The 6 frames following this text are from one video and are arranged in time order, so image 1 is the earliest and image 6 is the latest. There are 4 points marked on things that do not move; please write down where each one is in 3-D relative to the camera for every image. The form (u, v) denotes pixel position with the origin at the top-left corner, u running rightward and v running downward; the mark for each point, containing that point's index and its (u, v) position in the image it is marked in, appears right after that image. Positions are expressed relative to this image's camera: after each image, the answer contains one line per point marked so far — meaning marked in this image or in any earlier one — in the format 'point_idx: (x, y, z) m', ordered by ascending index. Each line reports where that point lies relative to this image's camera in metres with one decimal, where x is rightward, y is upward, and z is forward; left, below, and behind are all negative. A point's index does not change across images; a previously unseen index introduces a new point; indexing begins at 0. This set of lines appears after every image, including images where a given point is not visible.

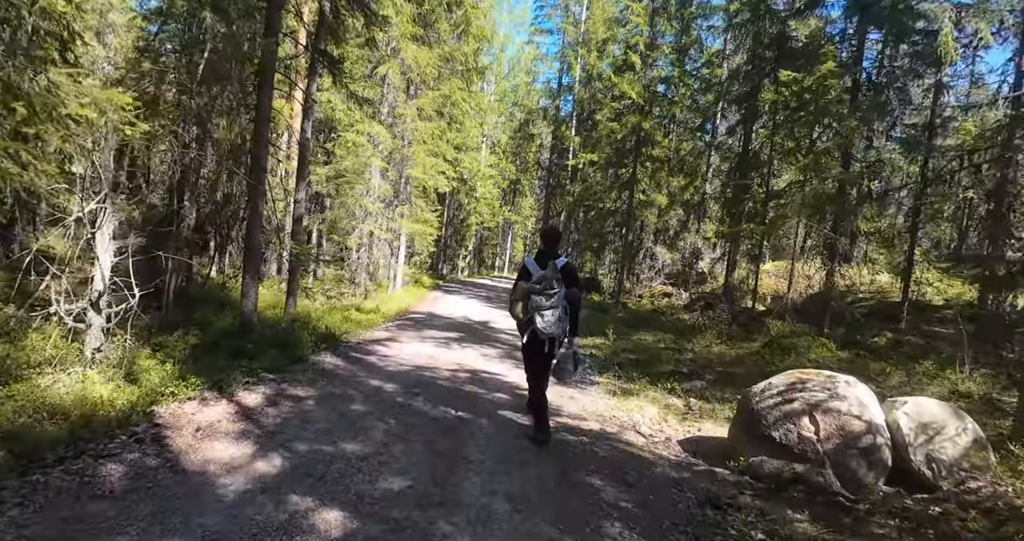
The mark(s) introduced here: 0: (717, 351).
0: (+4.7, -1.9, +12.3) m
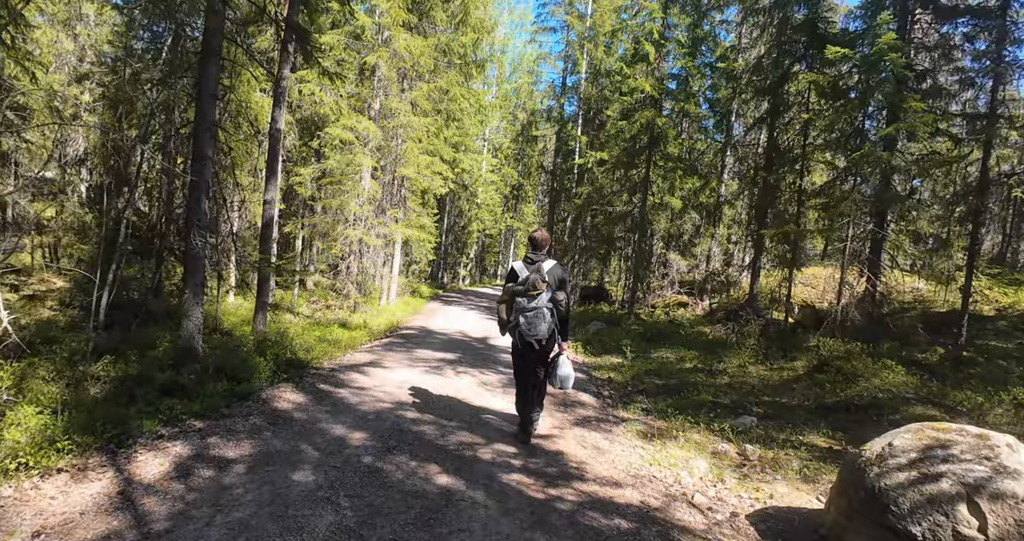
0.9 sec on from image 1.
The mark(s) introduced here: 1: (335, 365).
0: (+4.8, -2.0, +10.6) m
1: (-2.9, -1.5, +8.8) m
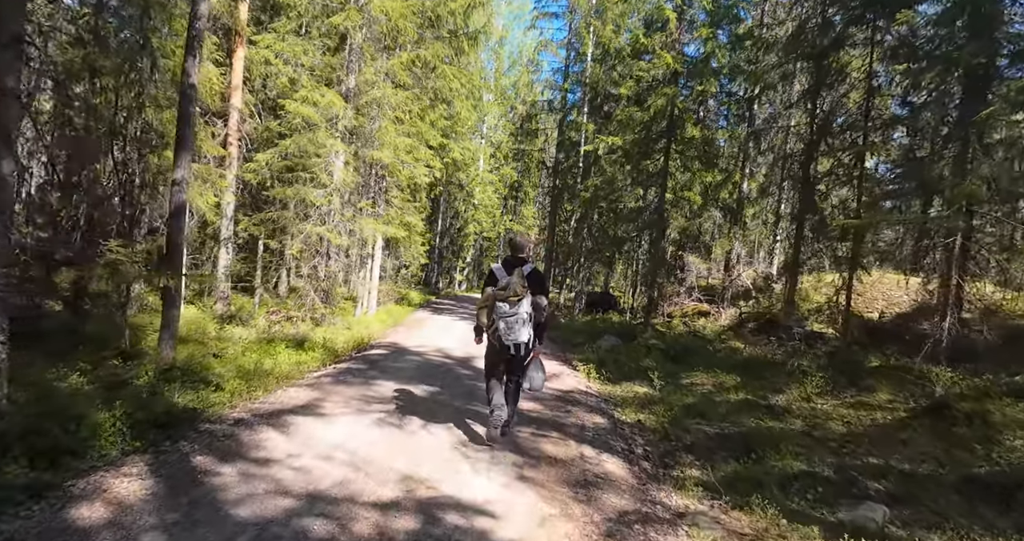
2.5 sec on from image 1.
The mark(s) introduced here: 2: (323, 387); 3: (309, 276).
0: (+4.7, -2.1, +7.8) m
1: (-3.0, -1.6, +6.1) m
2: (-2.7, -1.6, +7.6) m
3: (-5.3, -0.1, +13.9) m
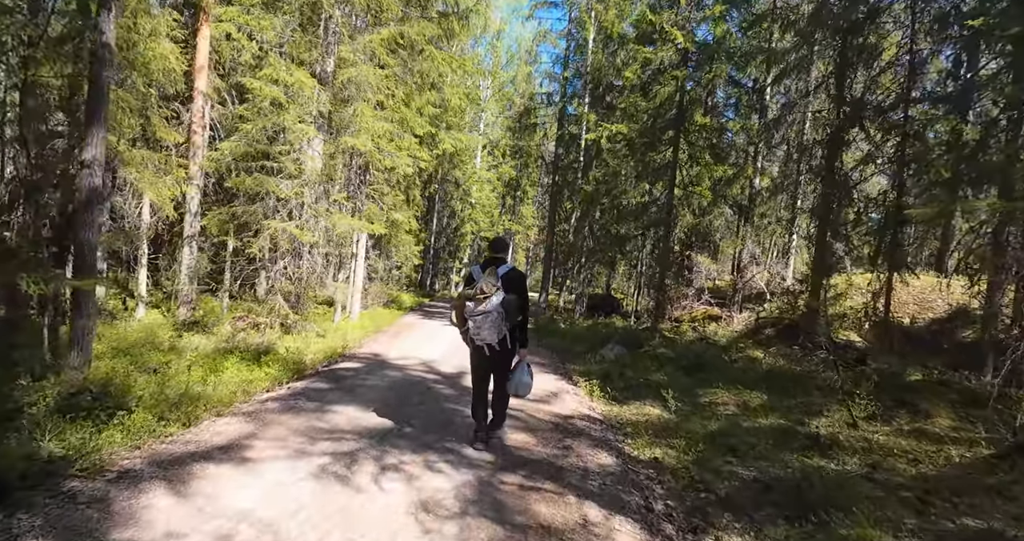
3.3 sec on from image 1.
0: (+4.5, -2.1, +6.4) m
1: (-3.2, -1.6, +4.6) m
2: (-2.8, -1.6, +6.1) m
3: (-5.4, -0.2, +12.4) m
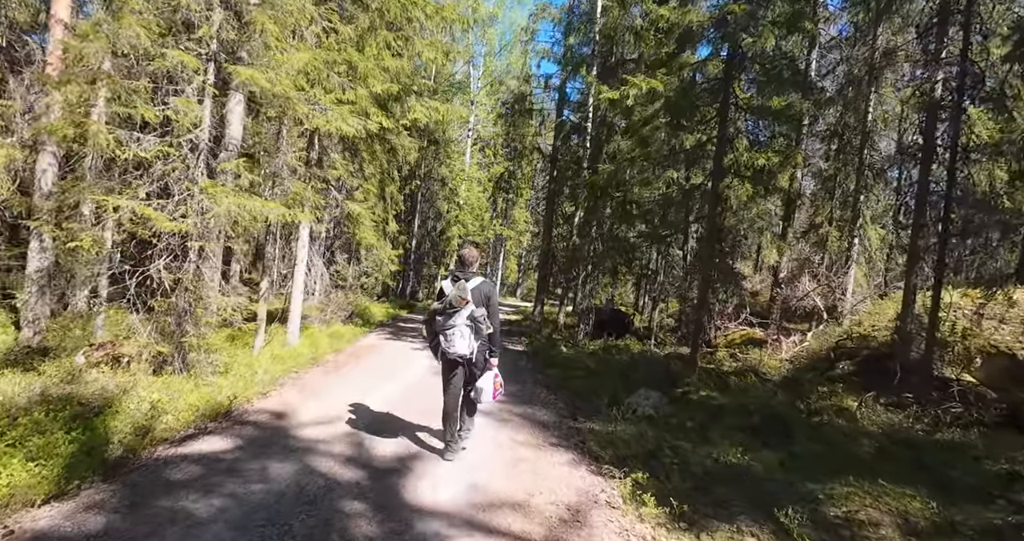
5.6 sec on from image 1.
0: (+4.4, -2.2, +2.5) m
1: (-3.2, -1.6, +0.6) m
2: (-2.9, -1.7, +2.1) m
3: (-5.6, -0.2, +8.4) m
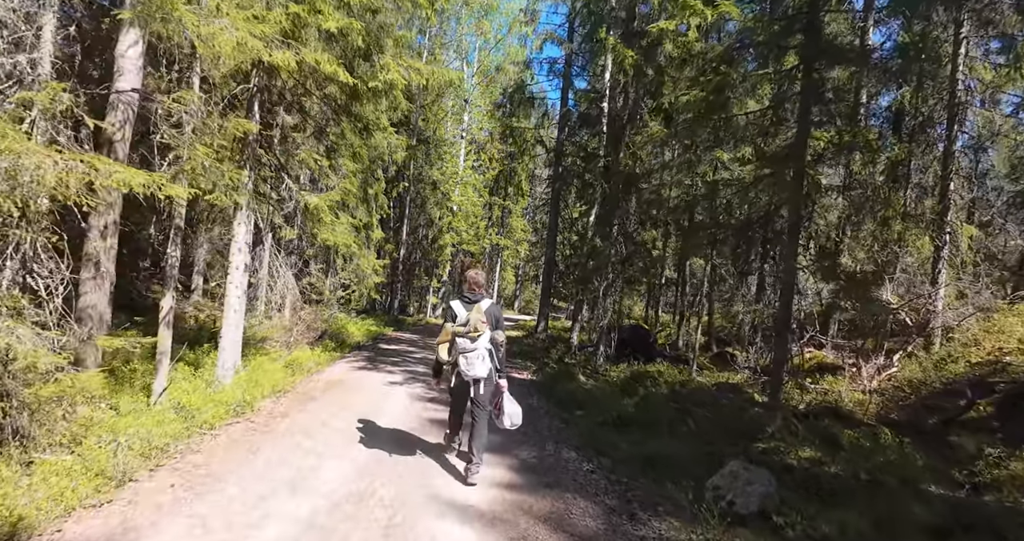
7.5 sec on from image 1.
0: (+4.7, -2.1, -0.7) m
1: (-3.0, -1.5, -2.5) m
2: (-2.7, -1.6, -1.1) m
3: (-5.4, -0.4, +5.2) m
